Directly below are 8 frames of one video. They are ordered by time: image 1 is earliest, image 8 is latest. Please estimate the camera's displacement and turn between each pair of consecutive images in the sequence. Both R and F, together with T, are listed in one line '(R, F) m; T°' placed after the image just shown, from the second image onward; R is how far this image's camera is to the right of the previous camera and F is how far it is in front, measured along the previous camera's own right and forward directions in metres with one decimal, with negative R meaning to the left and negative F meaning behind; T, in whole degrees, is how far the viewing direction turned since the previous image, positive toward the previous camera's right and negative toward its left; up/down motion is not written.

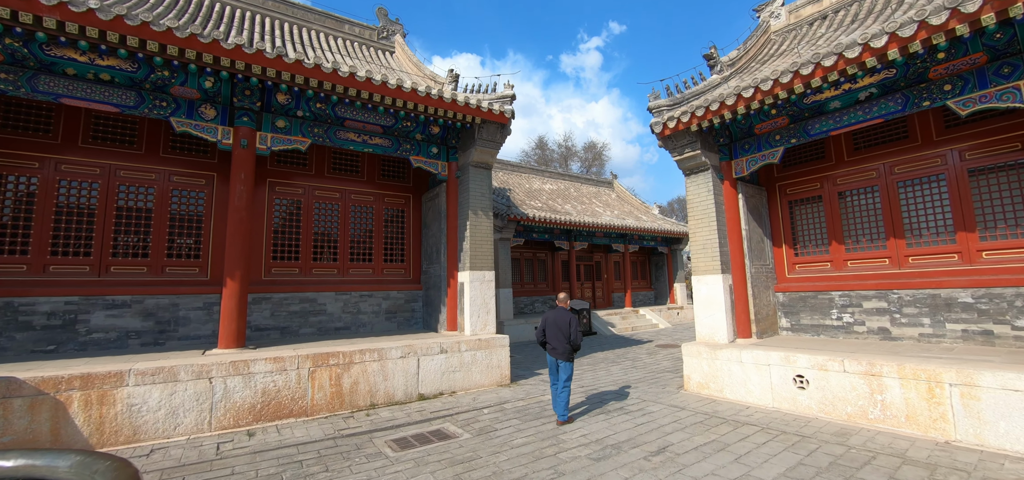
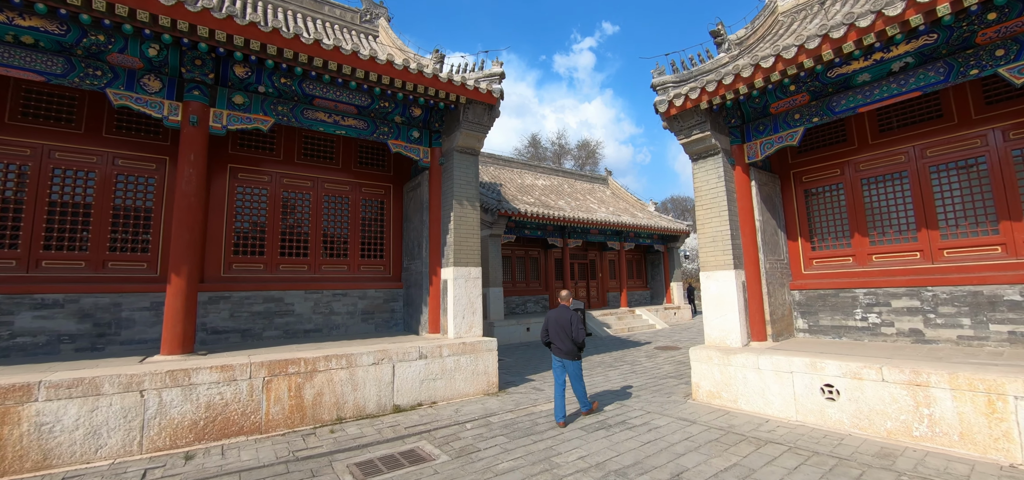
(+0.1, +0.7) m; +1°
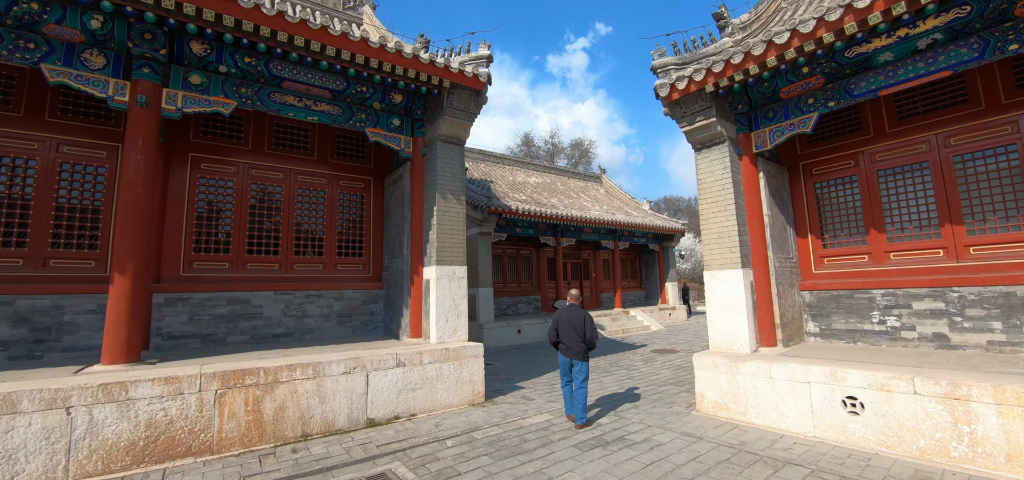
(+0.1, +0.5) m; +1°
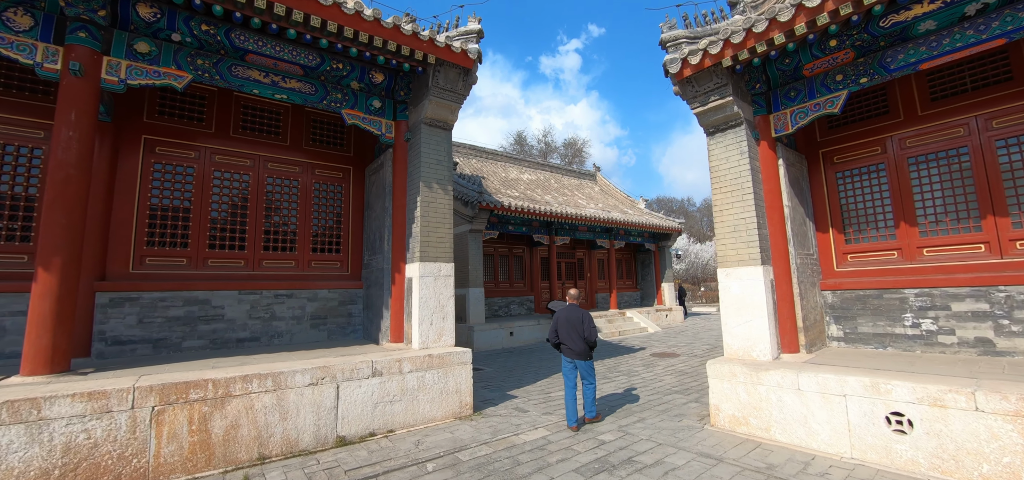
(0.0, +0.6) m; +1°
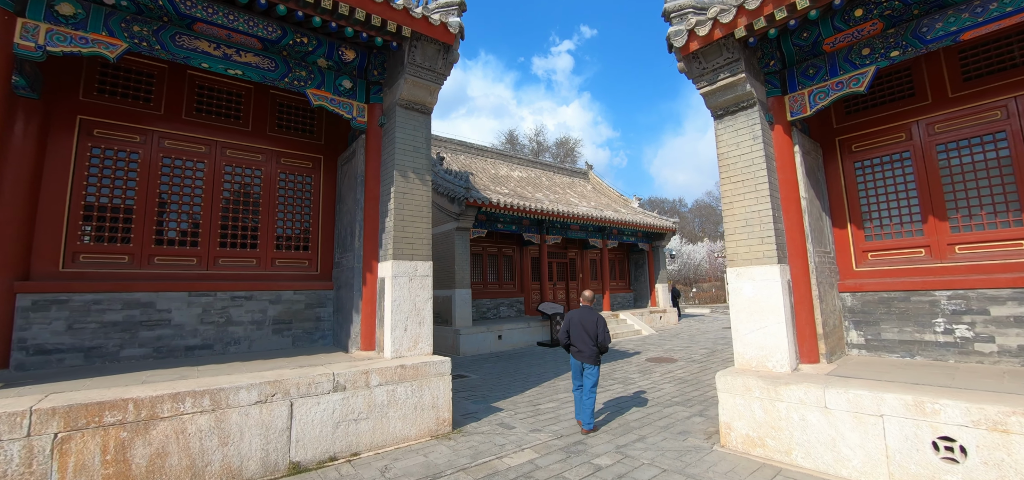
(+0.1, +0.6) m; +1°
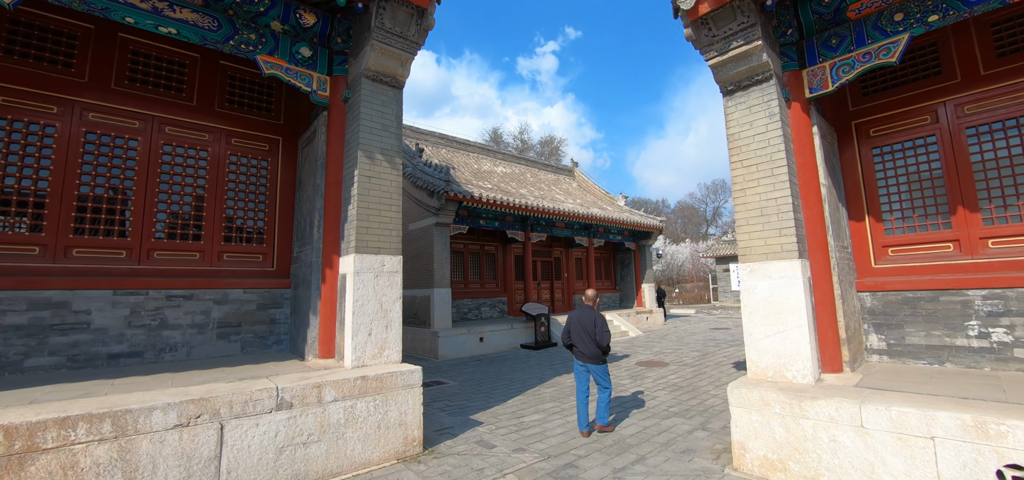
(0.0, +0.6) m; +2°
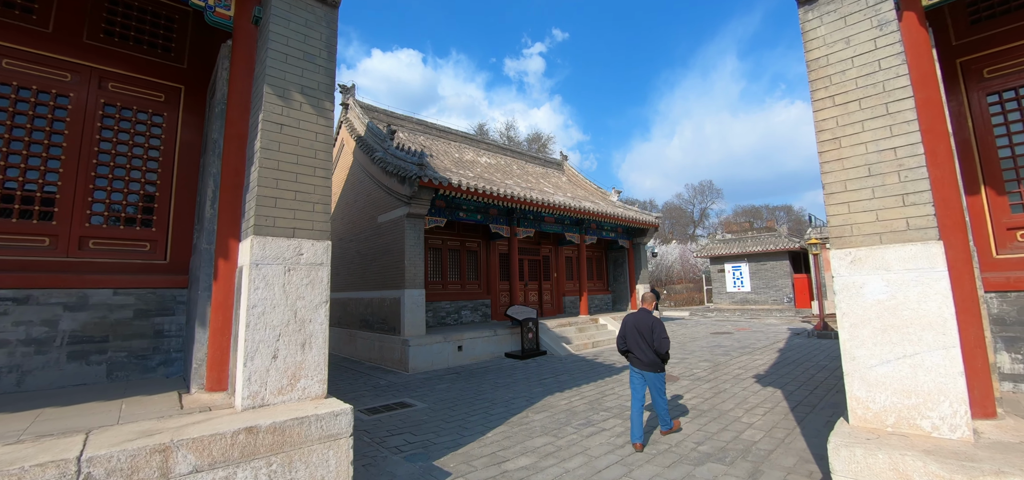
(+0.1, +1.3) m; +2°
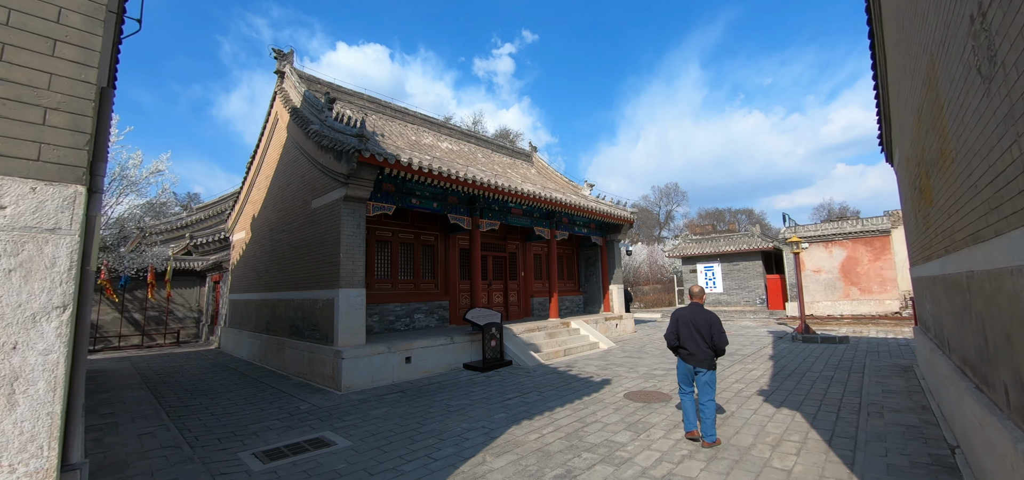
(+0.1, +1.4) m; +4°
